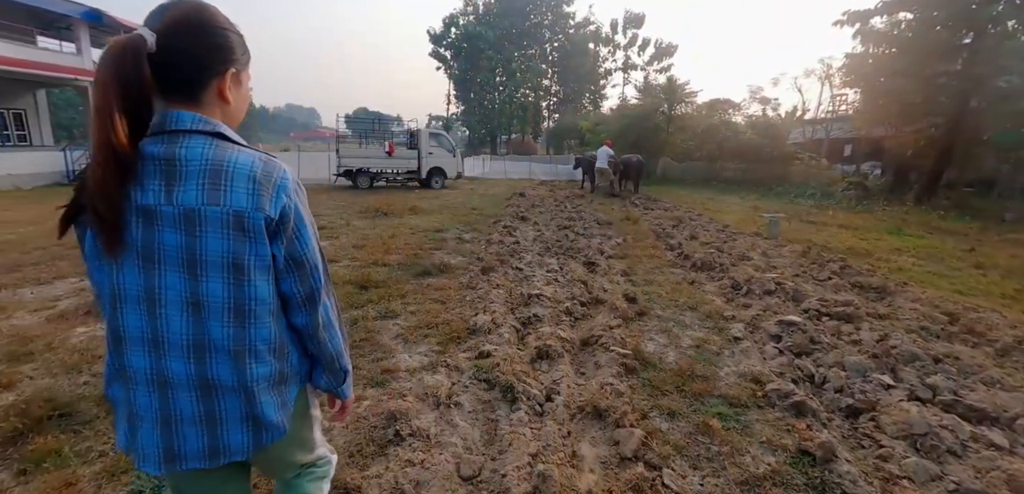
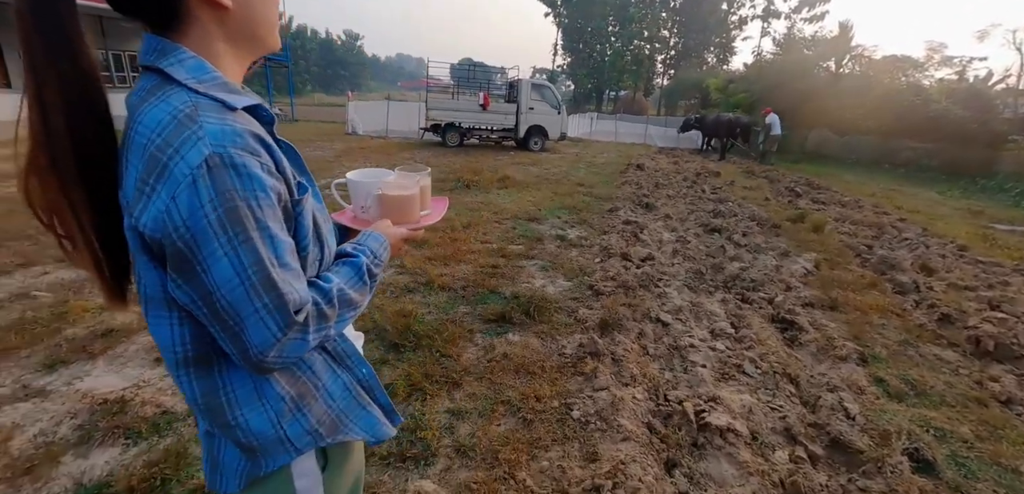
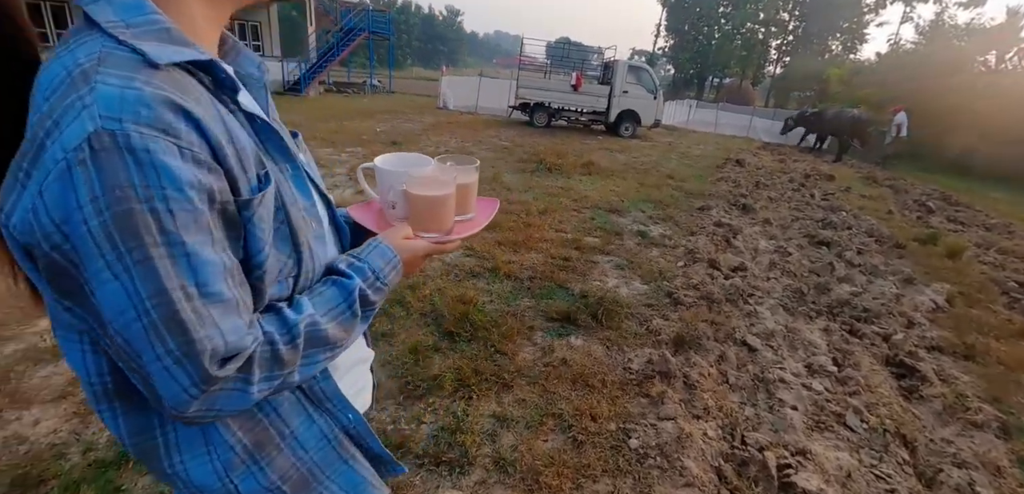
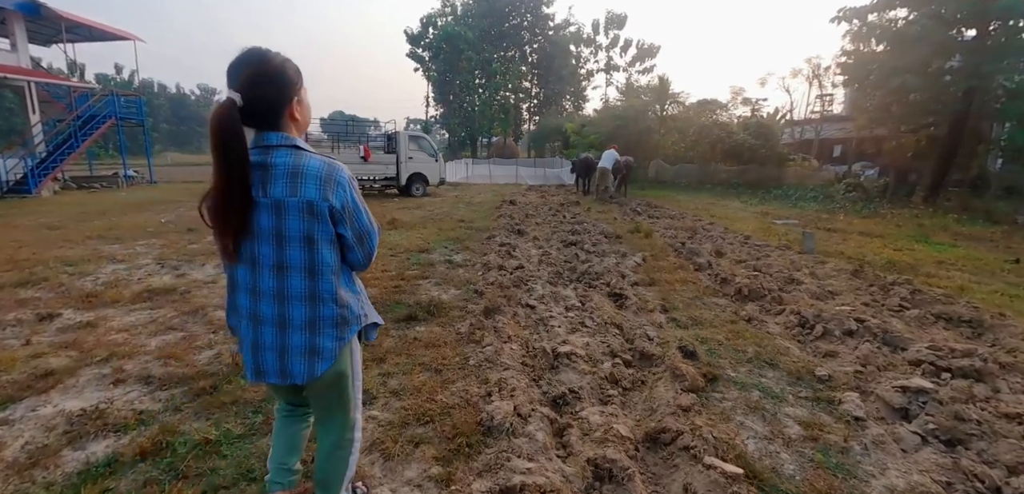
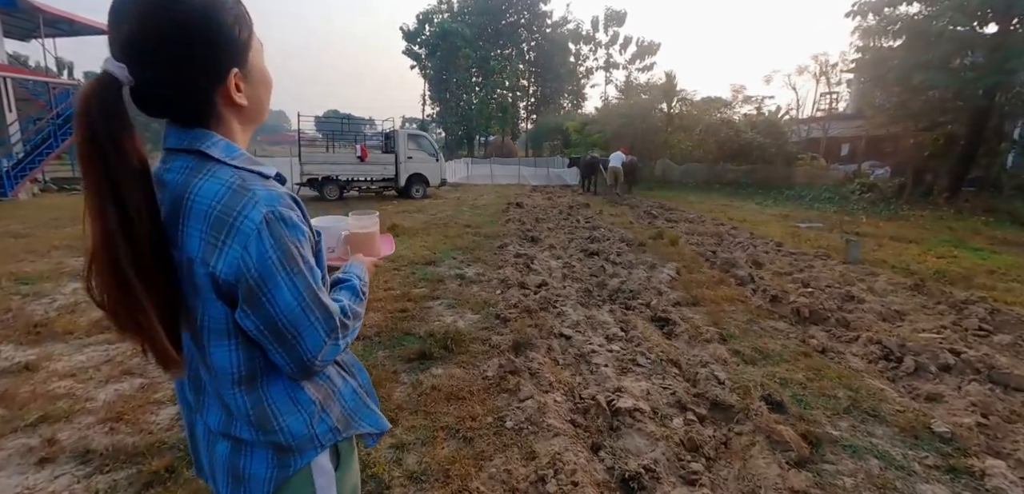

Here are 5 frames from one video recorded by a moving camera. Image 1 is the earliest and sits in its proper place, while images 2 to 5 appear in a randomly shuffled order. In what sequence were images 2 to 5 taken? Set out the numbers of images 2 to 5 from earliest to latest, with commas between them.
4, 5, 2, 3
